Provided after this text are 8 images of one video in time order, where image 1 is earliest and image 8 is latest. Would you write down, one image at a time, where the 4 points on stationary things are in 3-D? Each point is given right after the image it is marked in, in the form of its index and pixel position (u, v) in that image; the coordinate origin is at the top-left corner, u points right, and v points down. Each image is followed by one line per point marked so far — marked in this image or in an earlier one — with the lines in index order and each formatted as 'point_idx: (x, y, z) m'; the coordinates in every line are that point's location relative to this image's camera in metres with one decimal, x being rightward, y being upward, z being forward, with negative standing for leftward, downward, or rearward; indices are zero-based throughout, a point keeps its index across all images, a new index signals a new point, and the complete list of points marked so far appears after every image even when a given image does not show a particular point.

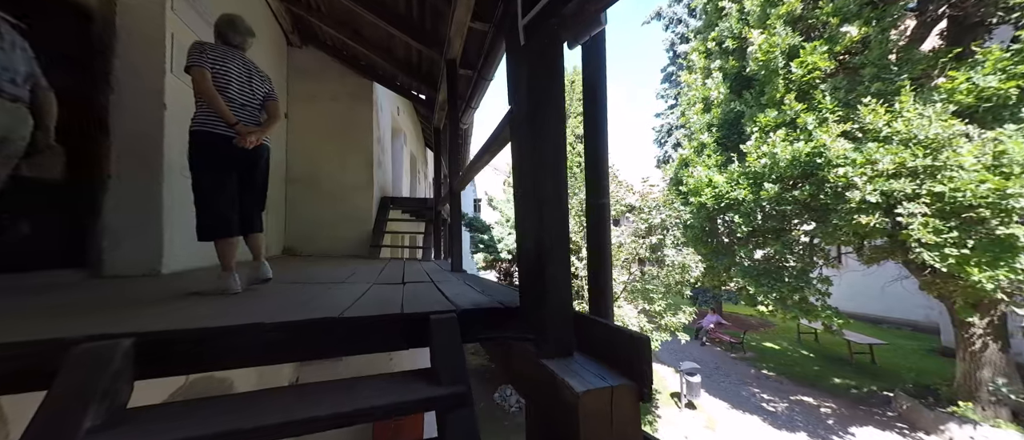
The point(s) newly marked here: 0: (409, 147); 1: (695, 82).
0: (-2.1, +1.5, +7.5) m
1: (+3.8, +2.8, +7.3) m
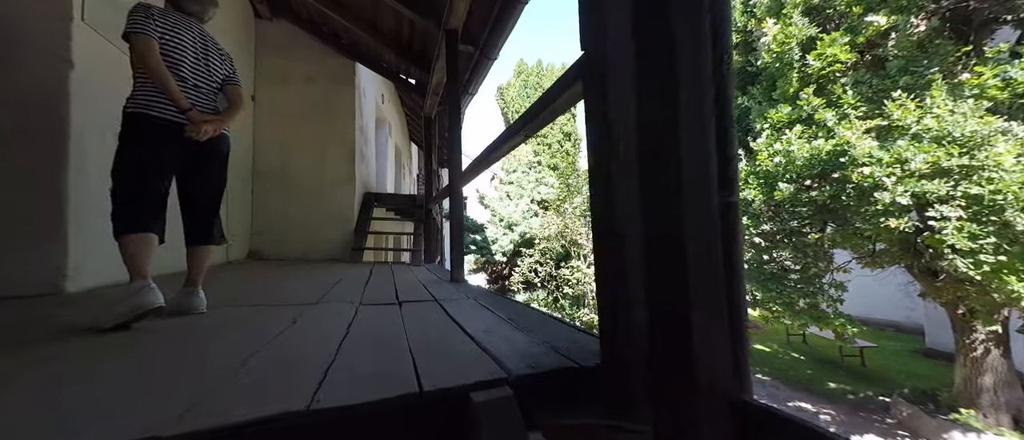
0: (-2.2, +1.5, +6.9) m
1: (+3.6, +2.8, +7.1) m
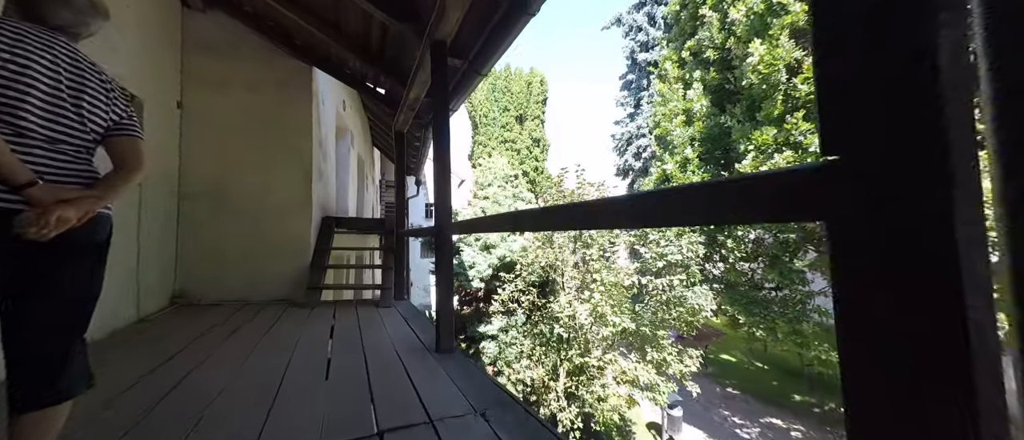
0: (-2.7, +1.2, +6.2) m
1: (+3.2, +2.5, +7.0) m
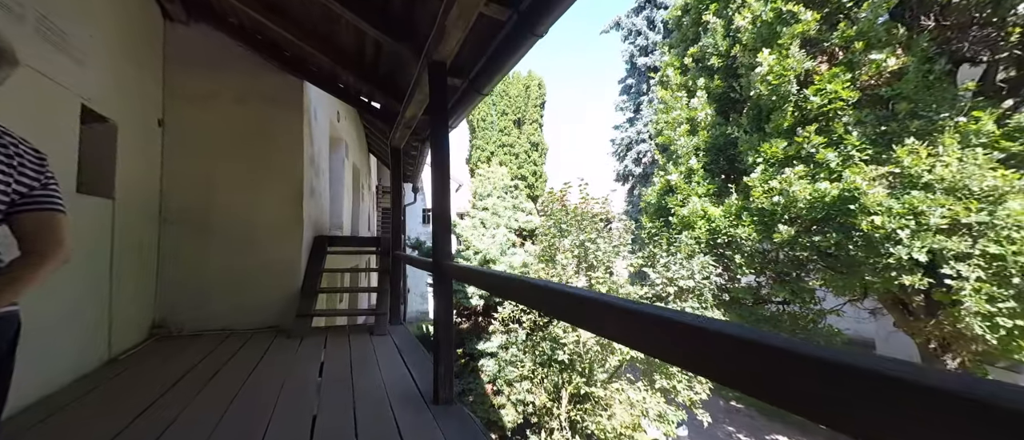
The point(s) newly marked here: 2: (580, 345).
0: (-2.7, +1.0, +6.0) m
1: (+3.1, +2.3, +6.8) m
2: (+0.9, -1.7, +5.3) m
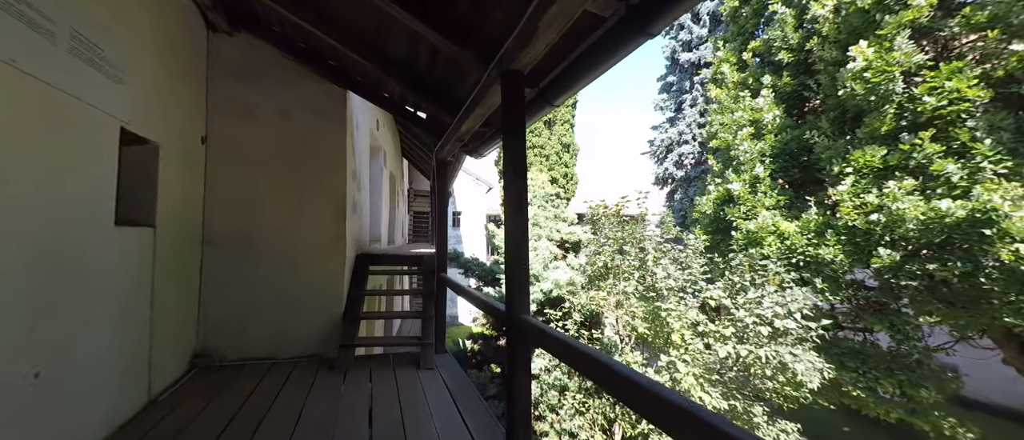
0: (-2.0, +0.8, +5.8) m
1: (+3.9, +2.1, +6.2) m
2: (+1.5, -1.9, +4.8) m
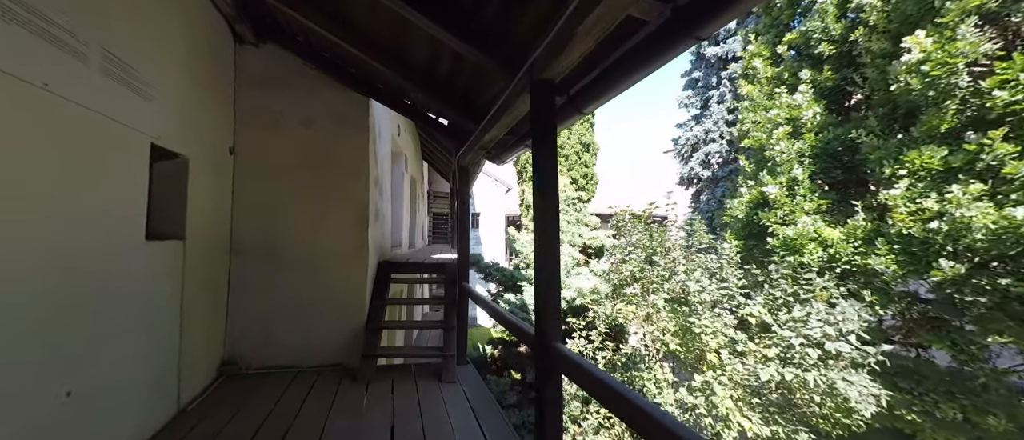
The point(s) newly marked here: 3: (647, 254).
0: (-1.7, +0.7, +5.8) m
1: (+4.2, +2.0, +5.8) m
2: (+1.8, -2.0, +4.6) m
3: (+2.1, -0.5, +5.8) m
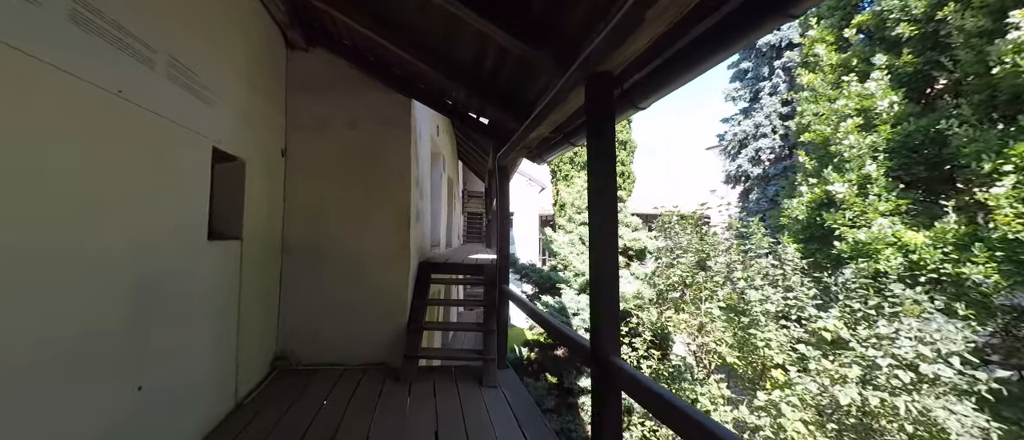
0: (-1.1, +0.7, +5.8) m
1: (+4.8, +2.0, +5.3) m
2: (+2.3, -2.0, +4.3) m
3: (+2.7, -0.5, +5.5) m
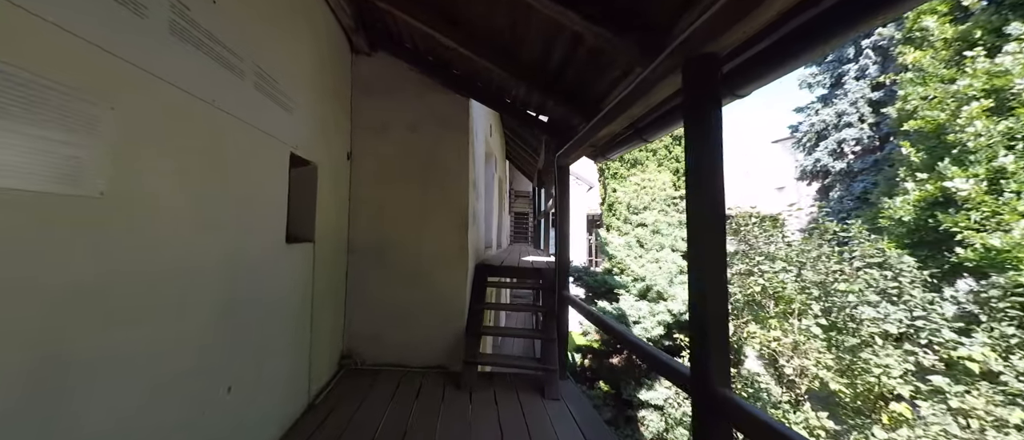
0: (-0.2, +0.7, +5.7) m
1: (+5.6, +2.0, +4.5) m
2: (+2.9, -2.0, +3.8) m
3: (+3.5, -0.5, +4.9) m
